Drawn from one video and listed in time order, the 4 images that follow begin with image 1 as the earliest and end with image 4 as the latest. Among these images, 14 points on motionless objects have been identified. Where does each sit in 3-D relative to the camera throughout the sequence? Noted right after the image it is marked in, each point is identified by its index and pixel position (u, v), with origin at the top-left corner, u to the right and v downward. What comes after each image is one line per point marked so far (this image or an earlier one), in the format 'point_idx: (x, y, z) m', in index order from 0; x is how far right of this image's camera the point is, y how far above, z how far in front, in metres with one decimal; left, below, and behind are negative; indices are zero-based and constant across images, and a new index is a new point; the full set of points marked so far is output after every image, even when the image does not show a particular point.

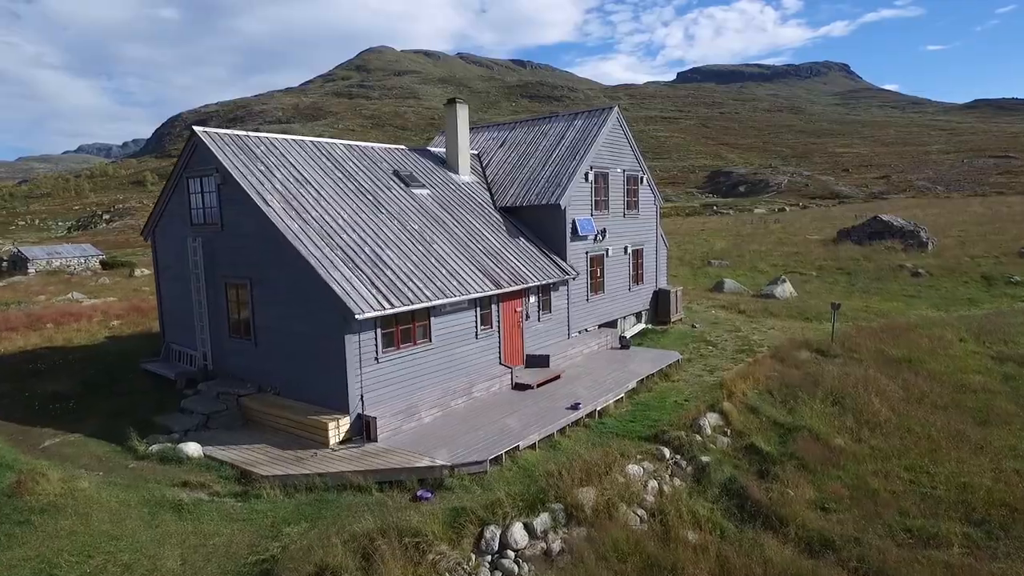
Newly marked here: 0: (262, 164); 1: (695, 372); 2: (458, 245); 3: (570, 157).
0: (-6.1, +3.0, +14.7) m
1: (+5.5, -2.6, +18.2) m
2: (-1.5, +1.1, +16.2) m
3: (+1.9, +4.3, +19.6) m
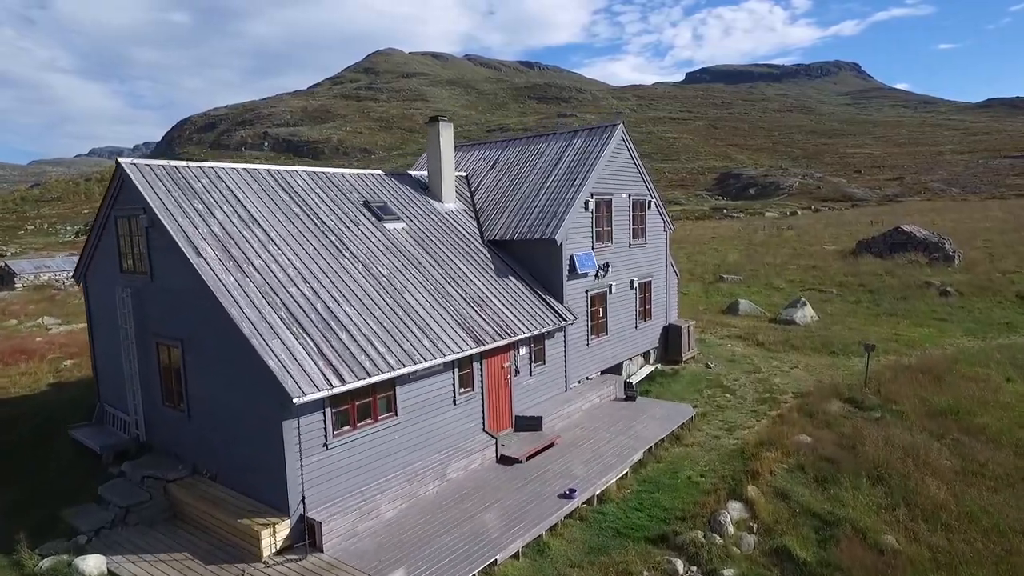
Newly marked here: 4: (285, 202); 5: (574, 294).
0: (-6.5, +1.8, +12.5) m
1: (+5.2, -3.8, +15.8) m
2: (-1.8, -0.1, +13.9) m
3: (+1.6, +3.0, +17.3) m
4: (-5.3, +2.0, +14.0) m
5: (+1.7, -0.2, +16.6) m
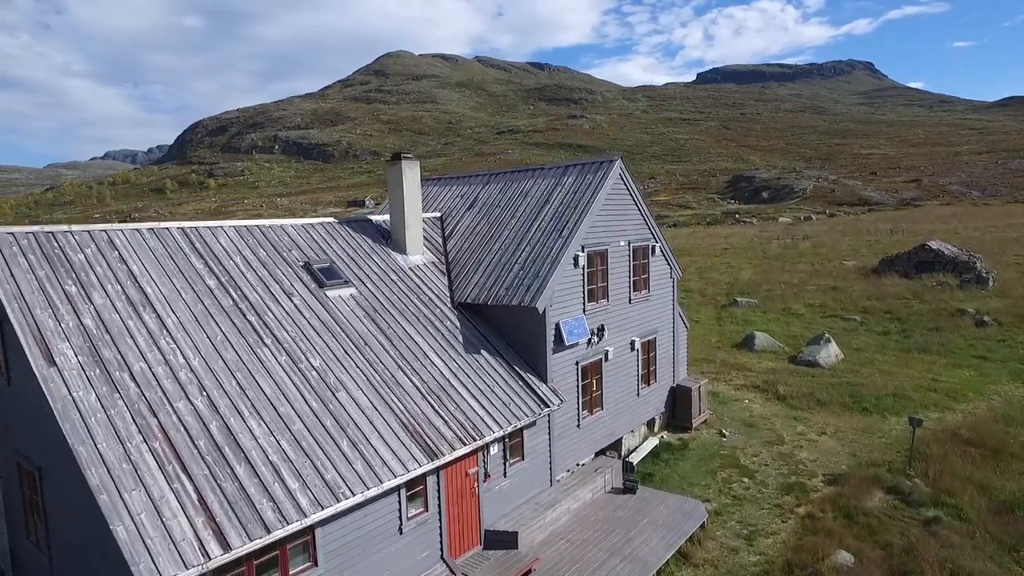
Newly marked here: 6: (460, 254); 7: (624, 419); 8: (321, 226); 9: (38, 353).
0: (-7.1, +0.1, +9.8) m
1: (+4.6, -5.5, +12.9) m
2: (-2.4, -1.8, +11.1) m
3: (+1.0, +1.3, +14.5) m
4: (-5.9, +0.3, +11.3) m
5: (+1.1, -1.8, +13.8) m
6: (-1.3, +0.9, +15.4) m
7: (+3.0, -3.6, +16.3) m
8: (-4.5, +1.5, +14.3) m
9: (-6.7, -0.9, +8.6) m
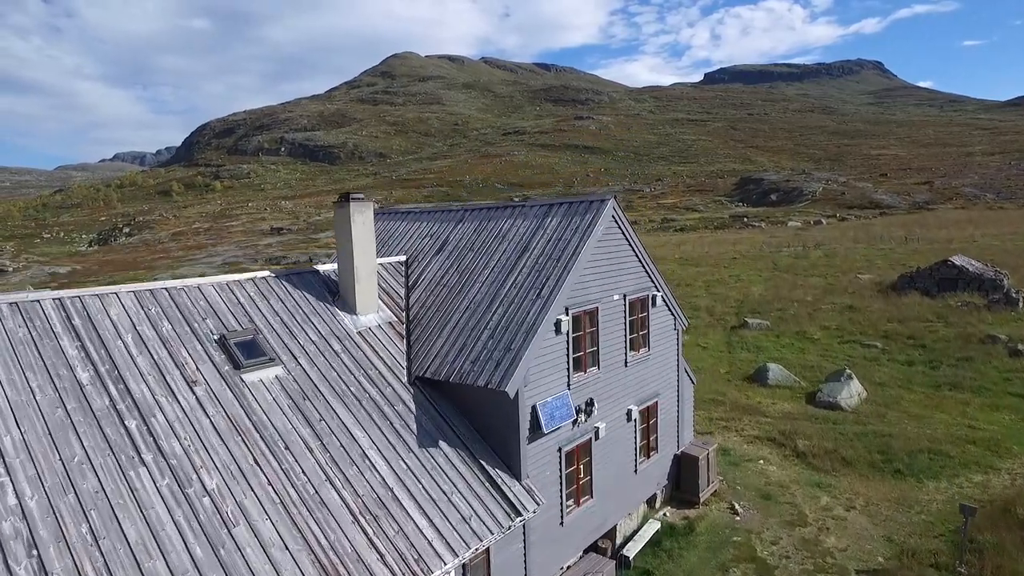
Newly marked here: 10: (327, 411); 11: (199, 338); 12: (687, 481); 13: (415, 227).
0: (-7.8, -1.3, +7.4) m
1: (+4.0, -6.8, +10.4) m
2: (-3.1, -3.1, +8.6) m
3: (+0.4, 0.0, +12.0) m
4: (-6.5, -1.1, +8.9) m
5: (+0.5, -3.2, +11.3) m
6: (-1.9, -0.5, +13.0) m
7: (+2.5, -4.9, +13.7) m
8: (-5.2, +0.1, +11.9) m
9: (-7.4, -2.3, +6.1) m
10: (-3.2, -2.1, +10.2) m
11: (-5.3, -0.9, +10.3) m
12: (+4.6, -5.1, +16.0) m
13: (-2.6, +1.6, +15.8) m
